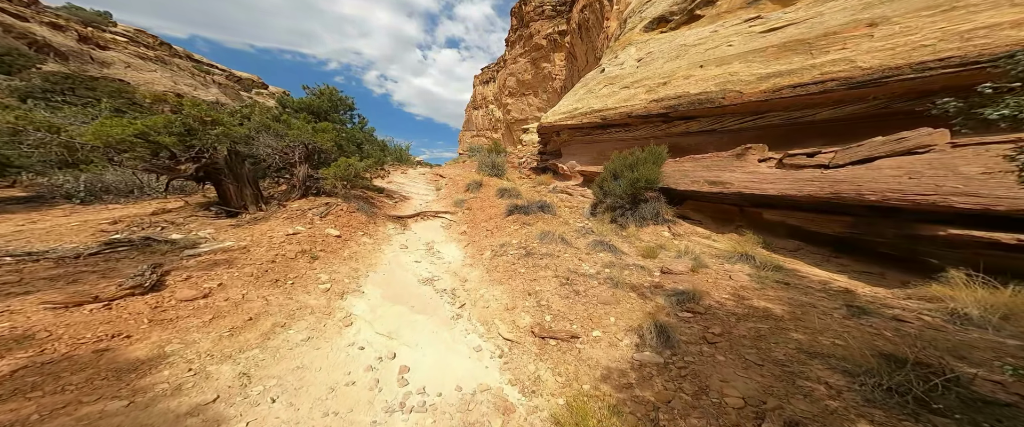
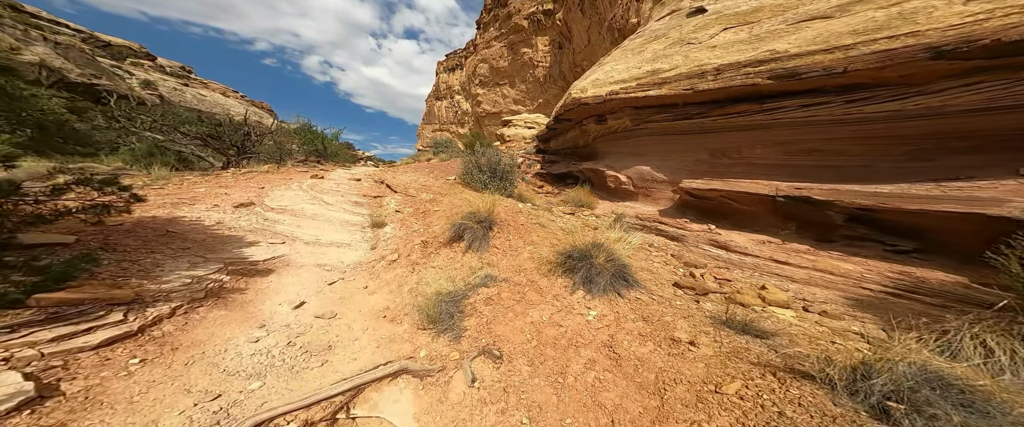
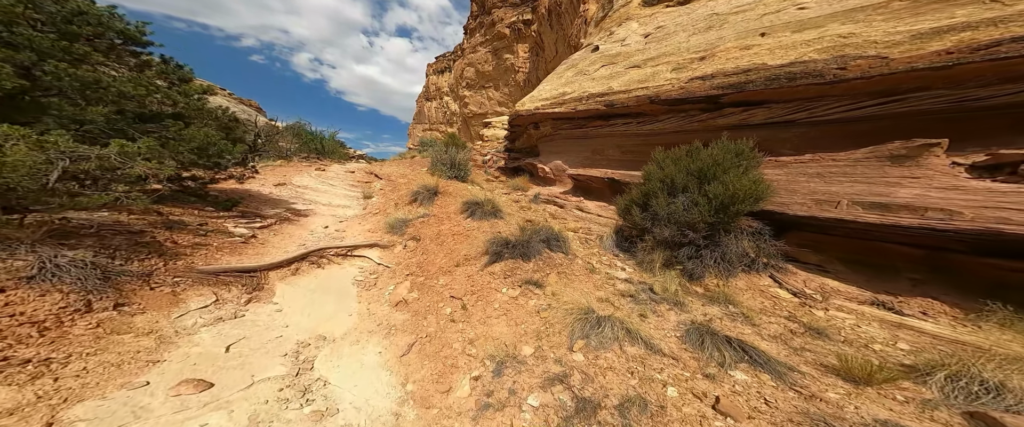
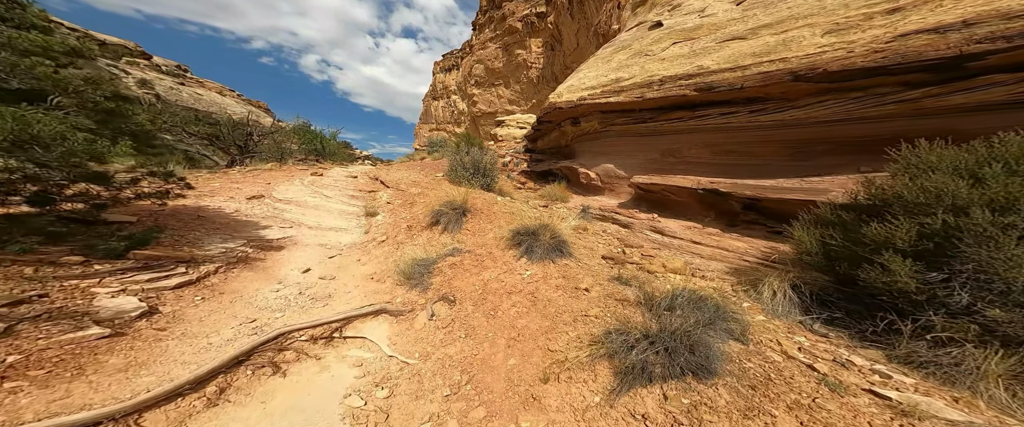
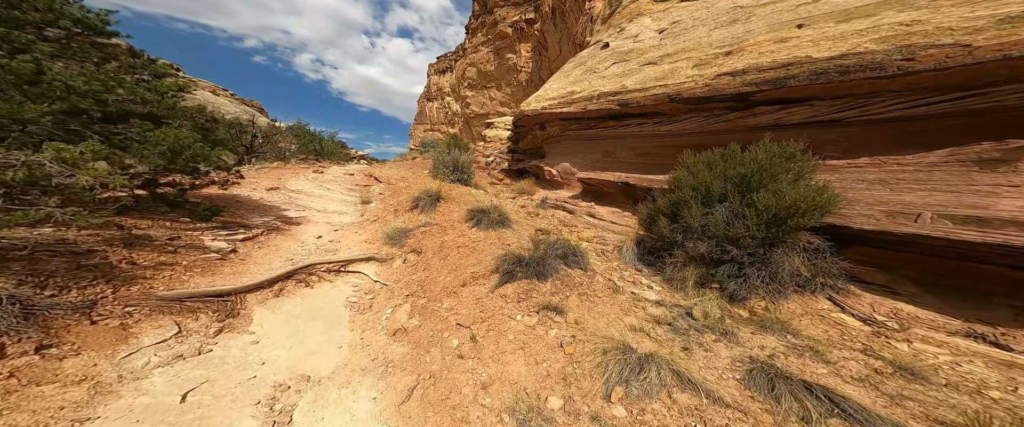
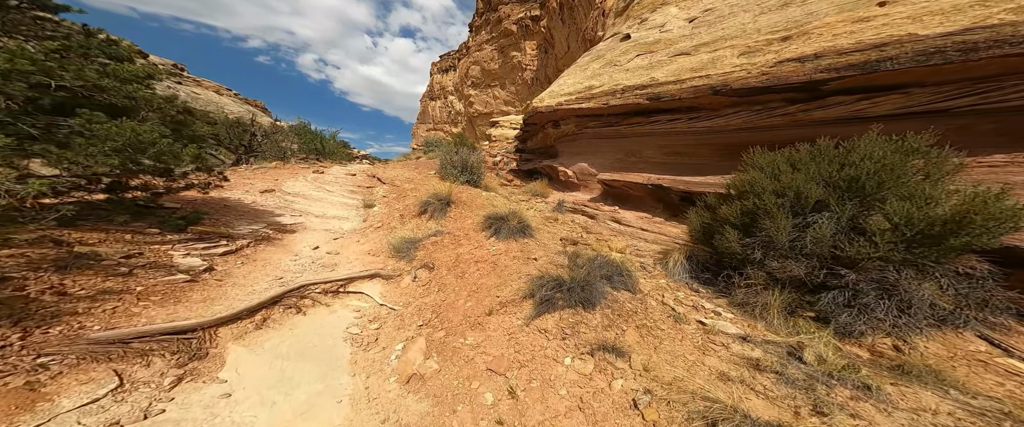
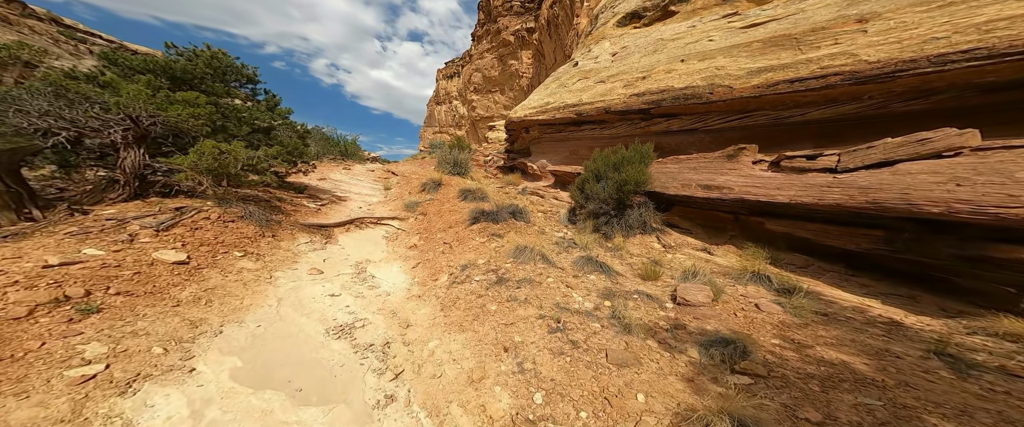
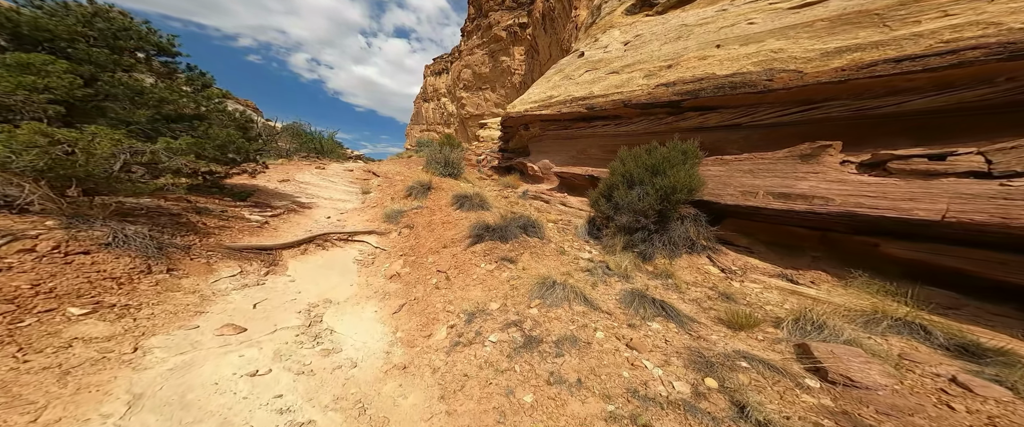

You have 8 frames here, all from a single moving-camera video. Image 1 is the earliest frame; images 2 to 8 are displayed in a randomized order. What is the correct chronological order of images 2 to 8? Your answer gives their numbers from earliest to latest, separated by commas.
7, 8, 3, 5, 6, 4, 2
